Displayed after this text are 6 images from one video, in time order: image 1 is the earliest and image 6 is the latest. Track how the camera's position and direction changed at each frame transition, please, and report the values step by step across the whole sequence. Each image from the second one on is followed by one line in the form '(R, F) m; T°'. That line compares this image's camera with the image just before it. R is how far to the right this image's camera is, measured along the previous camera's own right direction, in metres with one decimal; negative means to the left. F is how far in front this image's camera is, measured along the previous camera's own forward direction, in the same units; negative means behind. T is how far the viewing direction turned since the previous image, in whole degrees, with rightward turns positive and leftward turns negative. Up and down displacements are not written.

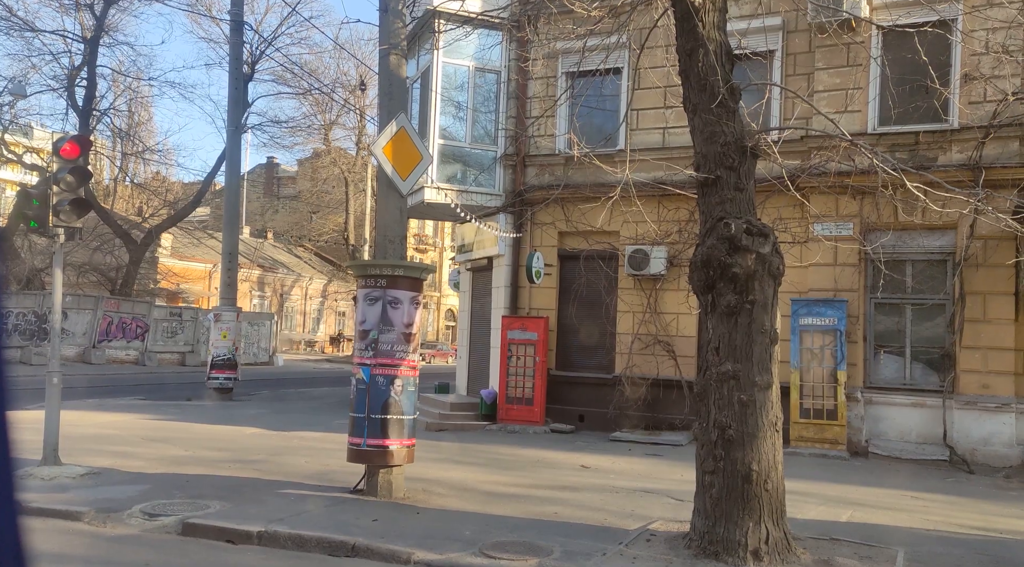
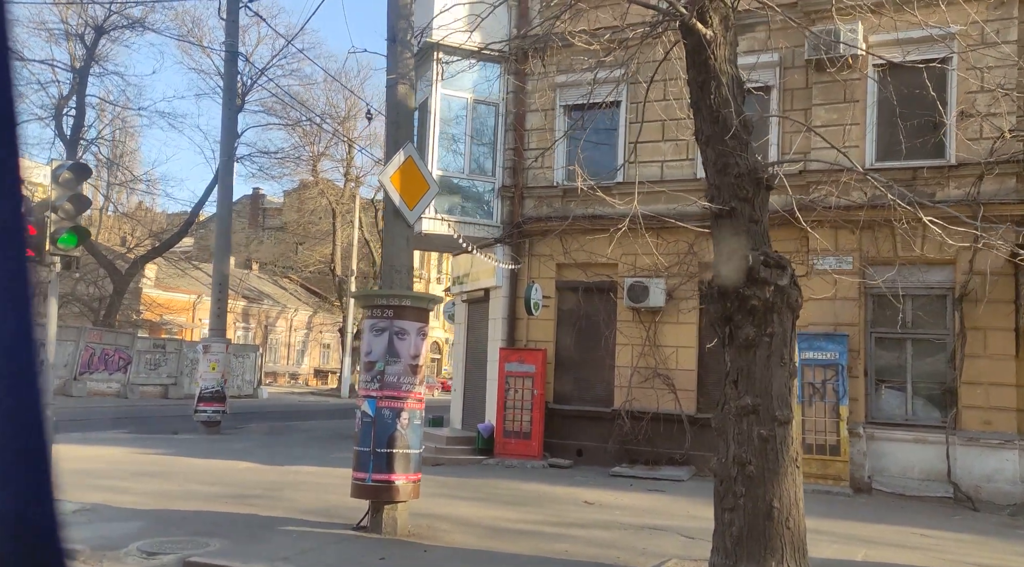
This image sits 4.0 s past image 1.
(-0.2, +0.1) m; +1°
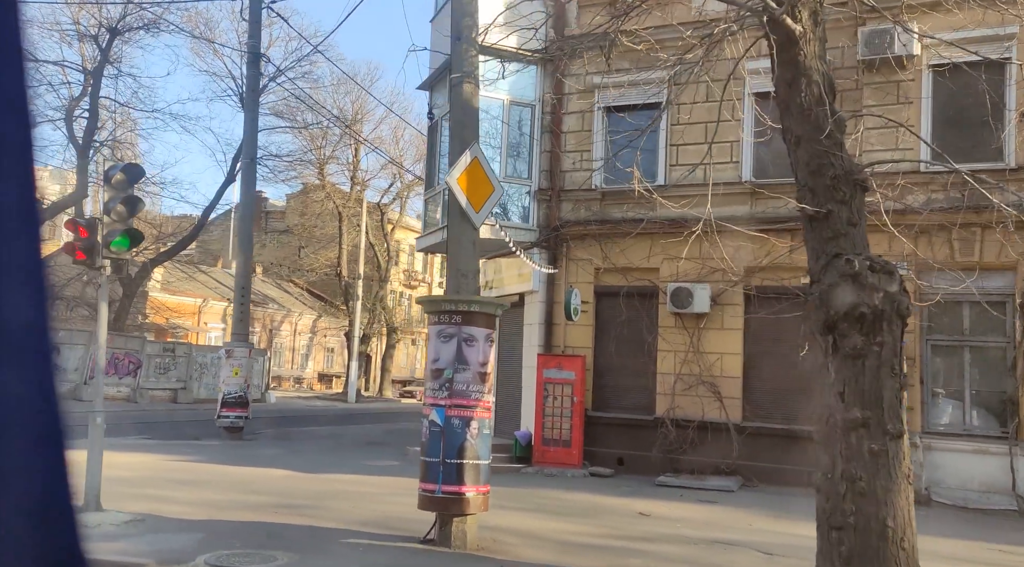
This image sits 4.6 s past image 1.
(-0.7, +0.3) m; 0°
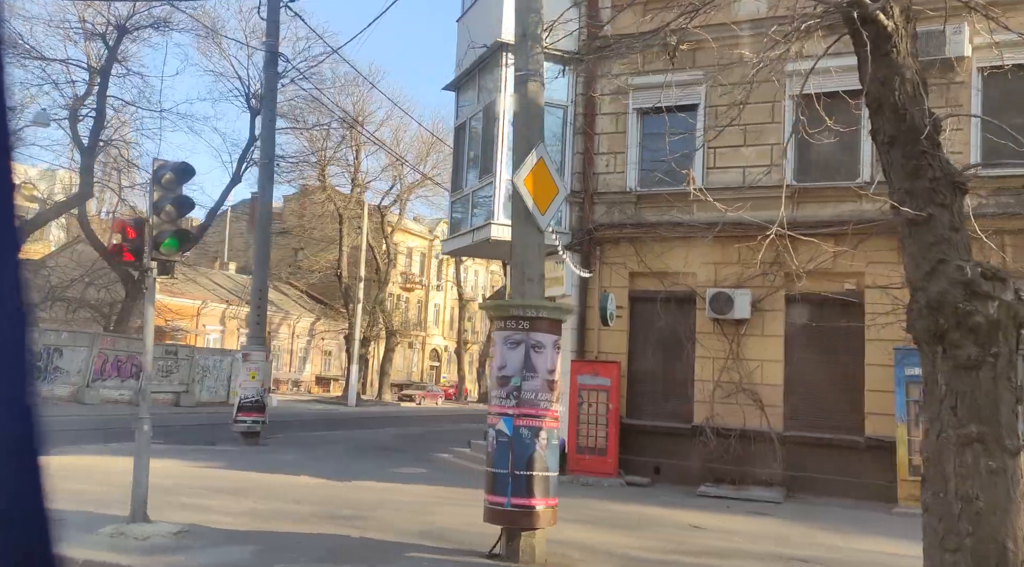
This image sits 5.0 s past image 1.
(-0.7, +0.3) m; +1°
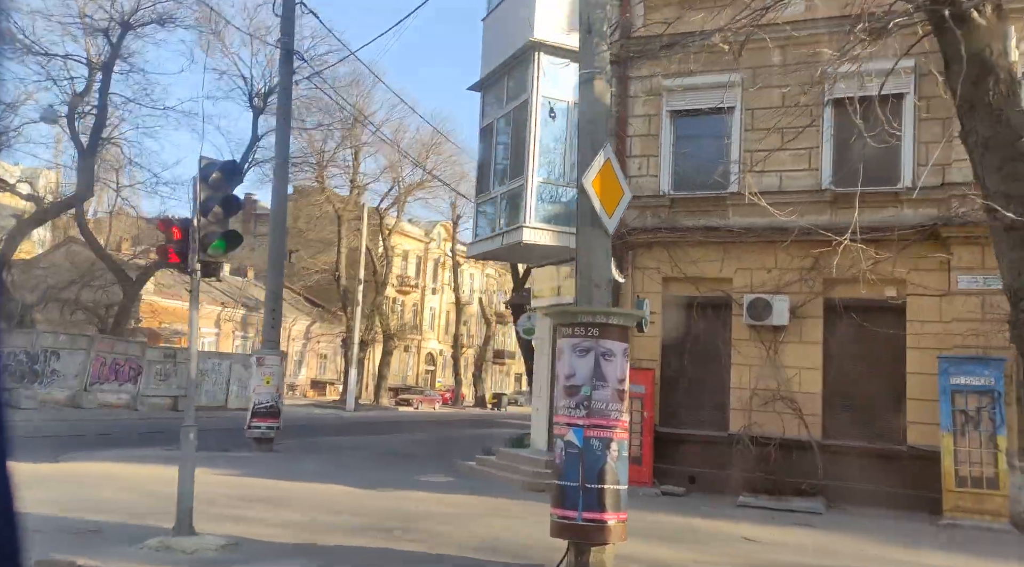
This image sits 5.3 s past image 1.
(-0.7, +0.3) m; +1°
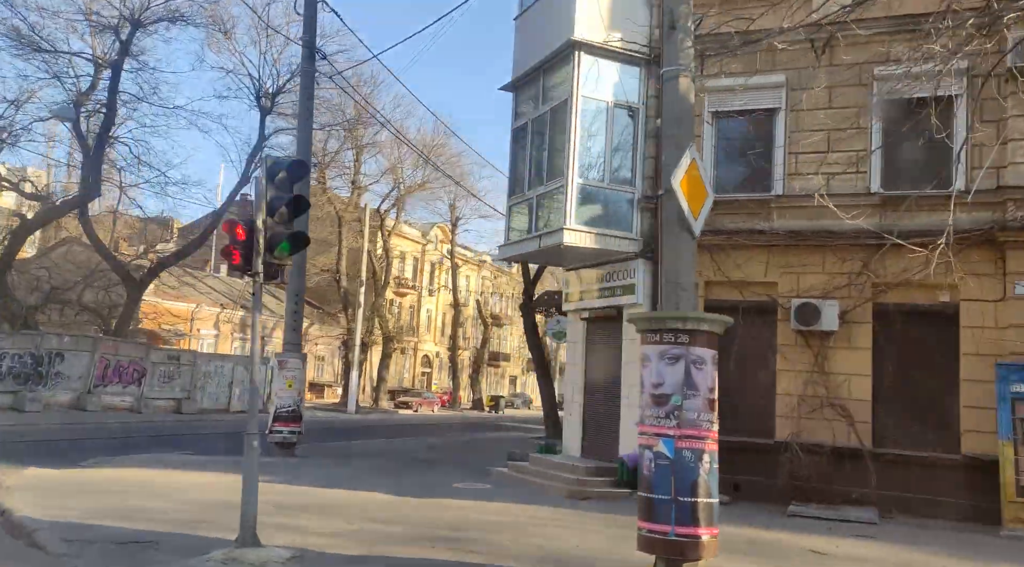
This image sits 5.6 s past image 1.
(-0.8, +0.3) m; +1°
